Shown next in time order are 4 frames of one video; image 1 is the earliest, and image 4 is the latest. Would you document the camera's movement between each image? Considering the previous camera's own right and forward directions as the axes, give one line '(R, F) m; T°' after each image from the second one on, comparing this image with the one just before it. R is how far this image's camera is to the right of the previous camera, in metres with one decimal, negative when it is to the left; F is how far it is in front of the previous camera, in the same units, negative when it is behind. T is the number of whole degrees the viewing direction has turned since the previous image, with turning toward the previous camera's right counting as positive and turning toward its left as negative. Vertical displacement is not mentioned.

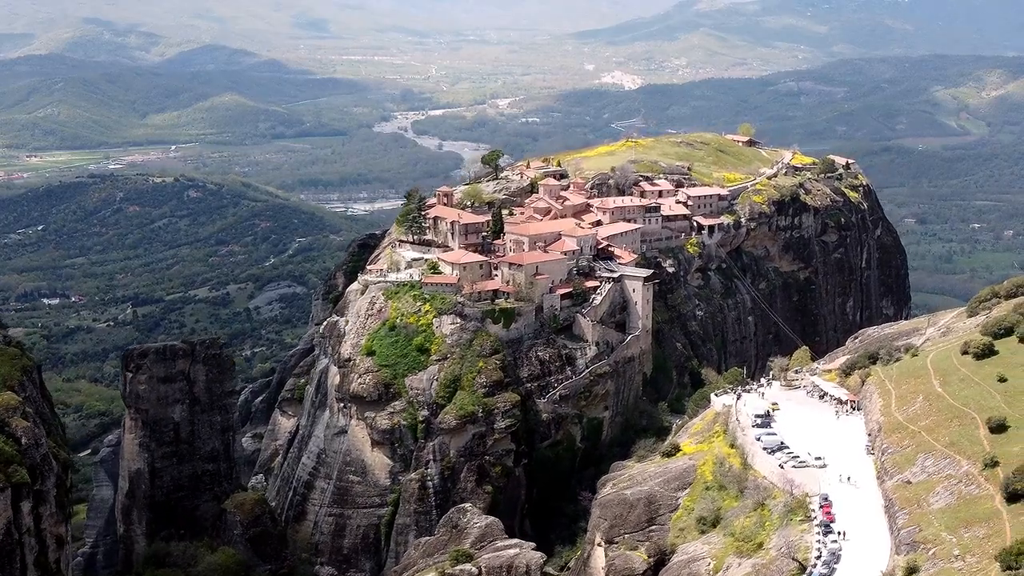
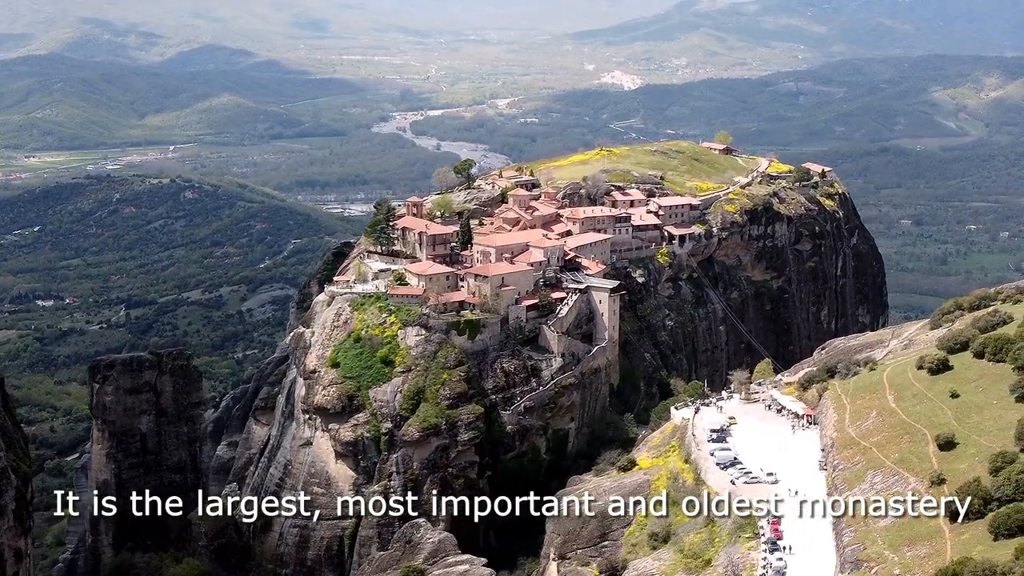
(+2.0, -0.1) m; 0°
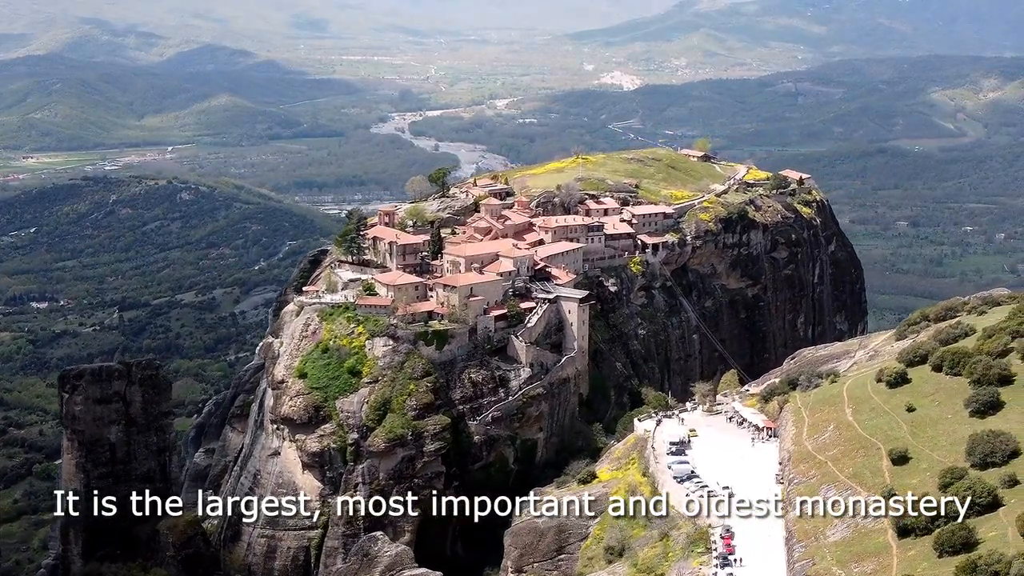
(+1.8, -0.1) m; 0°
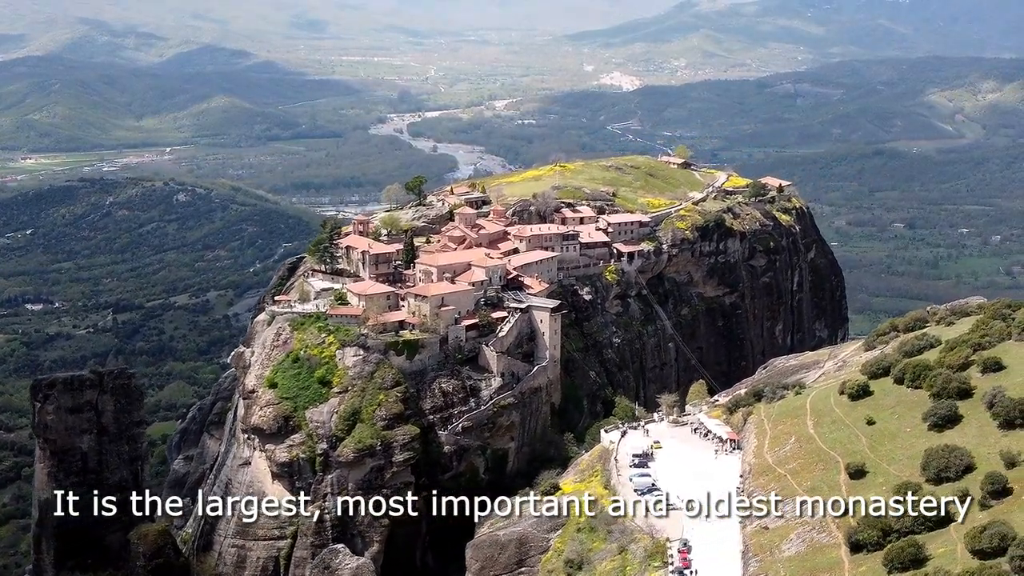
(+1.7, -0.1) m; 0°
